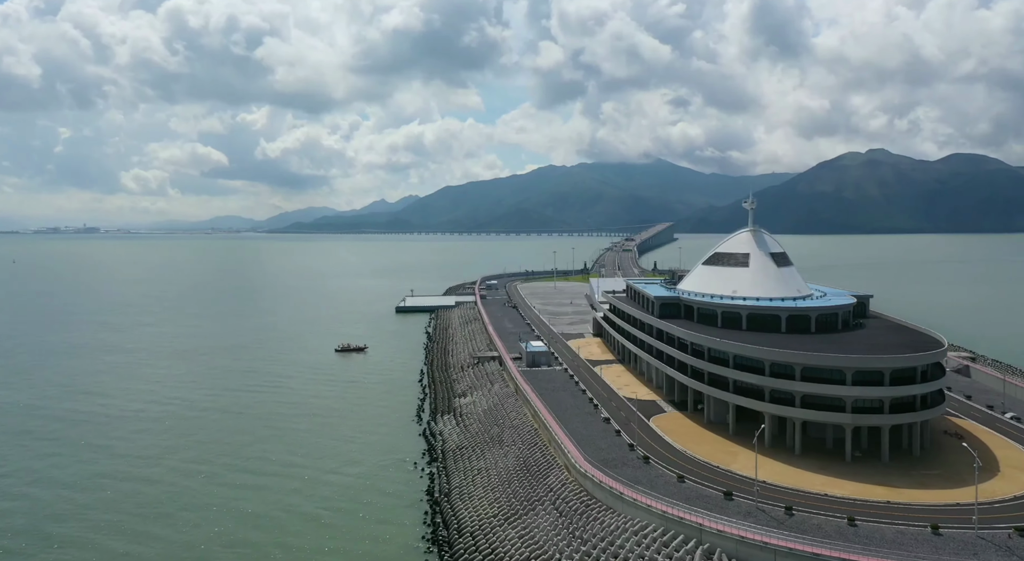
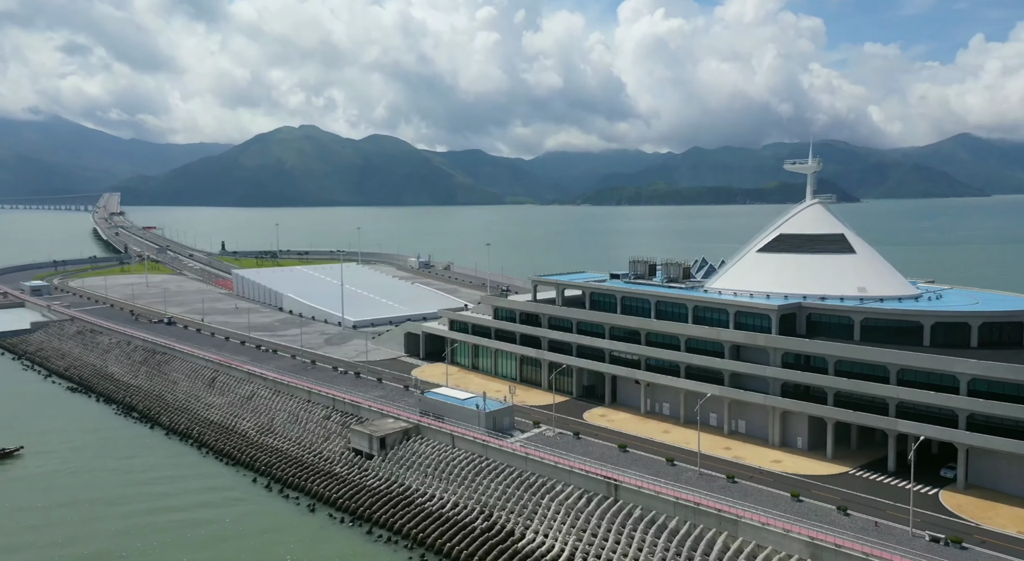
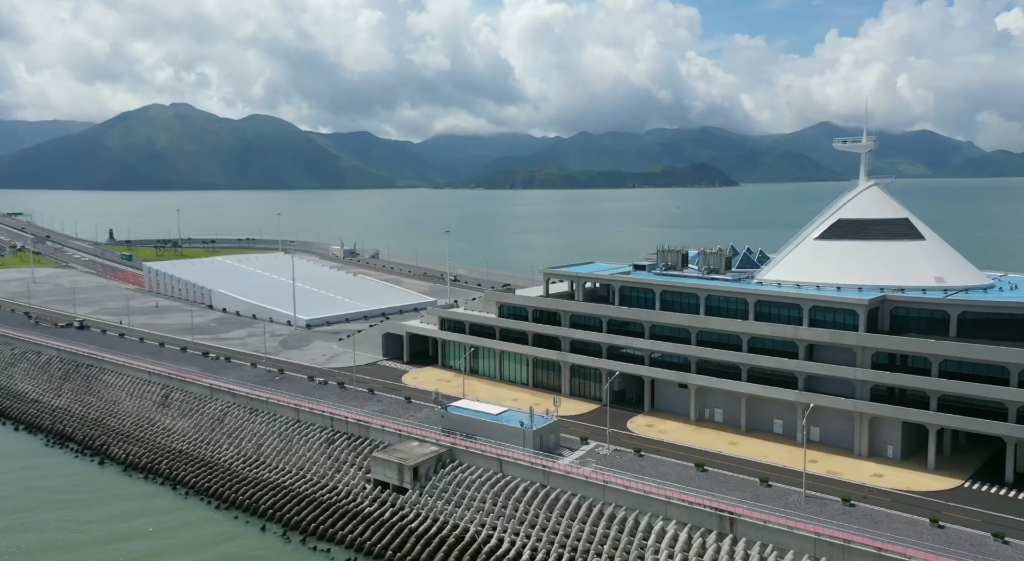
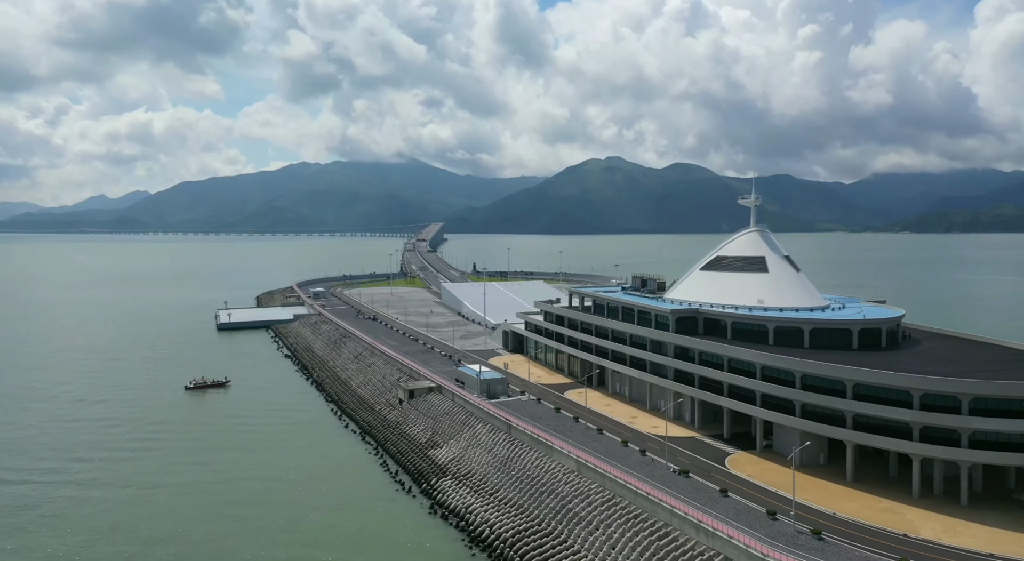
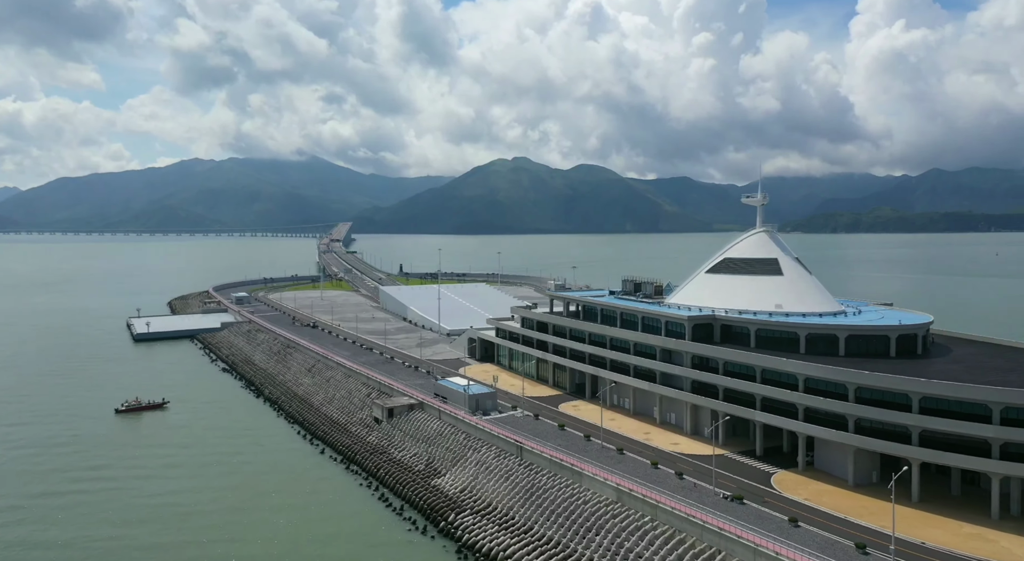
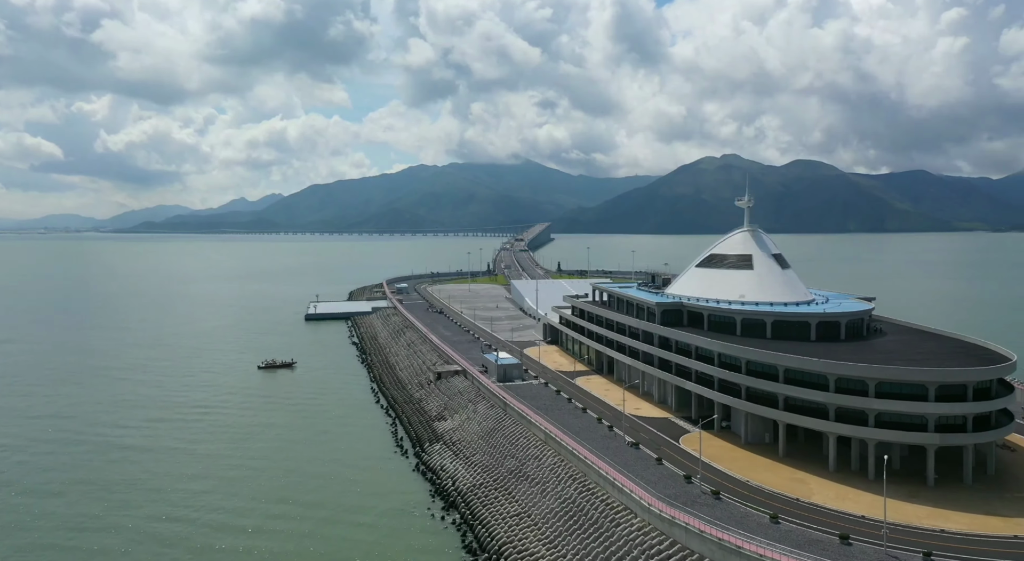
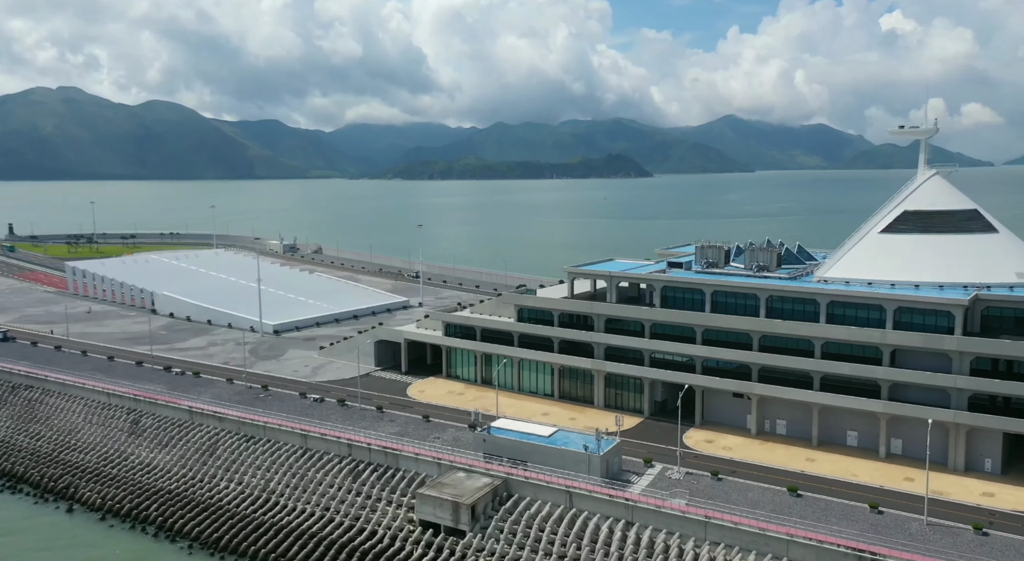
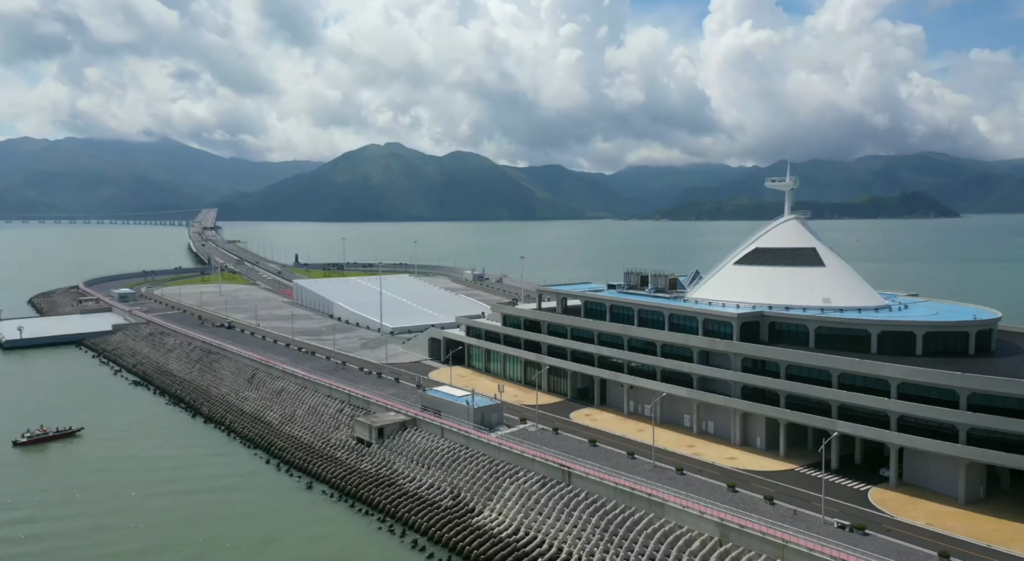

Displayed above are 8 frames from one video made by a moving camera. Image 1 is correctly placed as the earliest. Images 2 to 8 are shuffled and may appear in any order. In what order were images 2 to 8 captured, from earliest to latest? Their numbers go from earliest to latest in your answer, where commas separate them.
6, 4, 5, 8, 2, 3, 7
